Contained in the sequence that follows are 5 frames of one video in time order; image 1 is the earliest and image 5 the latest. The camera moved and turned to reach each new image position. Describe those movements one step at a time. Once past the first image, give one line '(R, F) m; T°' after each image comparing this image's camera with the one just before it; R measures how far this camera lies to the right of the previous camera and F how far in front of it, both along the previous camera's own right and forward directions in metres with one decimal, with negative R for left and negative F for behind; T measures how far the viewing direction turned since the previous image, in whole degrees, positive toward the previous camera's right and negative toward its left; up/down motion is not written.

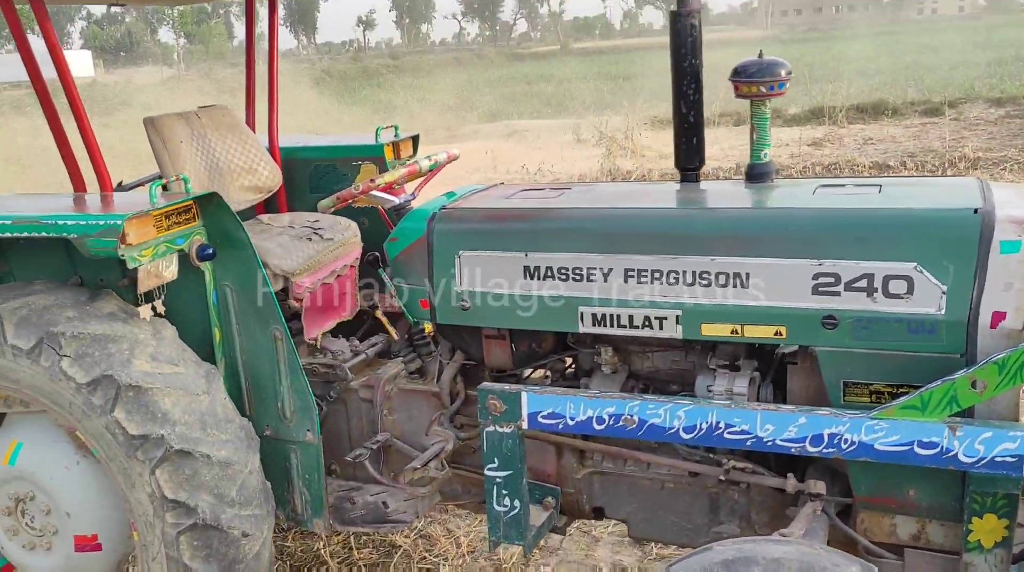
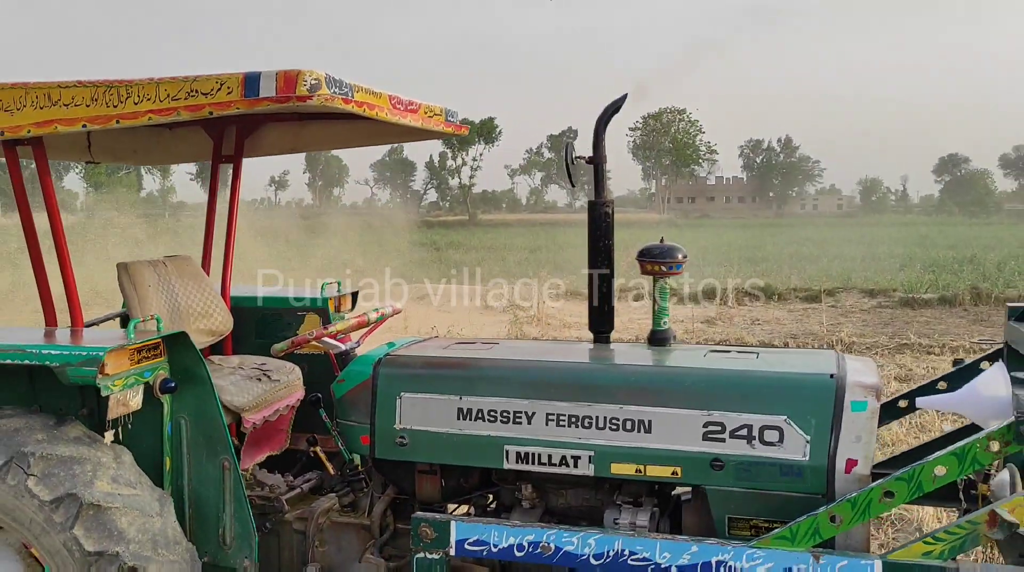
(-0.1, -0.3) m; +6°
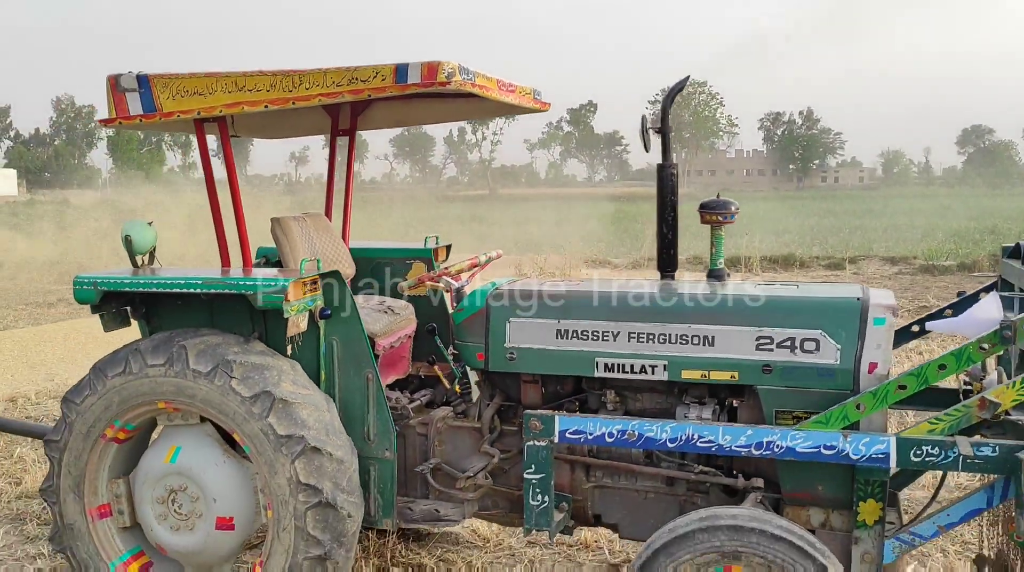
(-0.2, -0.6) m; -1°
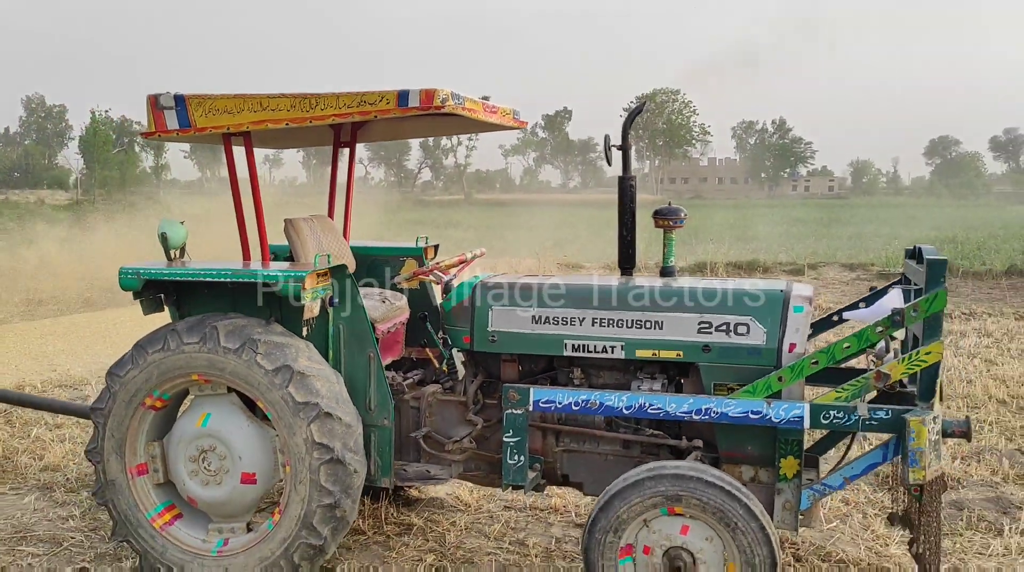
(0.0, -0.5) m; +2°
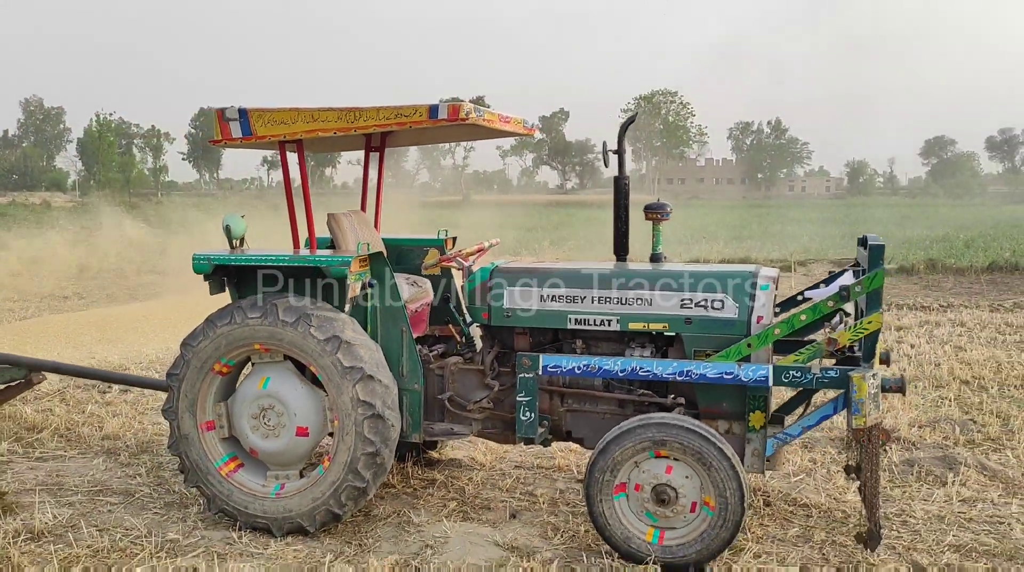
(-0.1, -0.6) m; 0°
